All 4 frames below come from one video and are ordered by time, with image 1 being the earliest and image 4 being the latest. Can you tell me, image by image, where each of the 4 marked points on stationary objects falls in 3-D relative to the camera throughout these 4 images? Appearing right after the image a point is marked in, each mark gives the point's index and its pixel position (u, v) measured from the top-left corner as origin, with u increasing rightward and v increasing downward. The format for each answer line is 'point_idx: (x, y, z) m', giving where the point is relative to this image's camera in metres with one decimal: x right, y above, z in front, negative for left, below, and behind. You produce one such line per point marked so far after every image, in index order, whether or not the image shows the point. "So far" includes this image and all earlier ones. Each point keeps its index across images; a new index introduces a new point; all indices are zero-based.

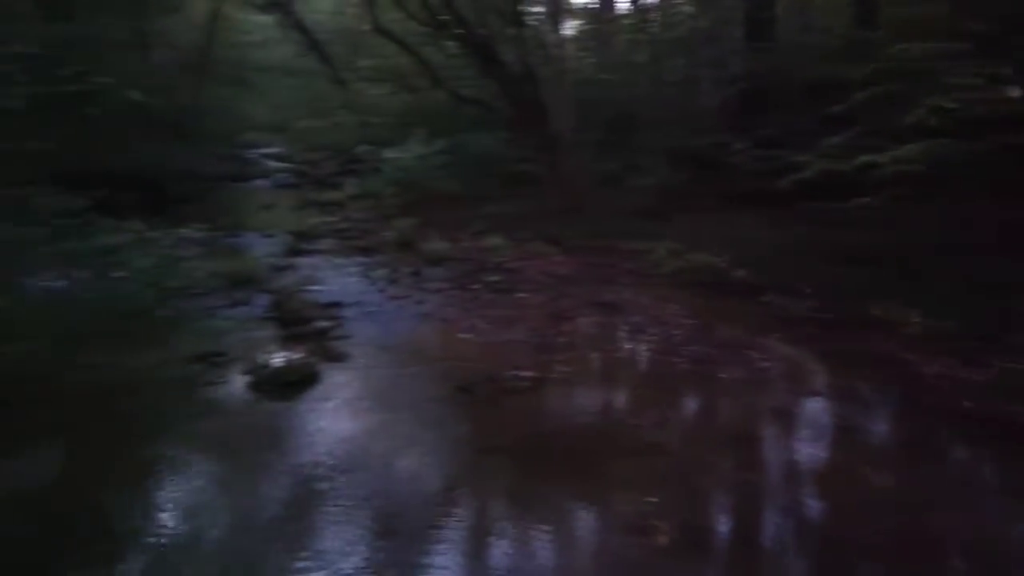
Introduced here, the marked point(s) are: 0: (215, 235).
0: (-4.3, +0.7, +11.5) m
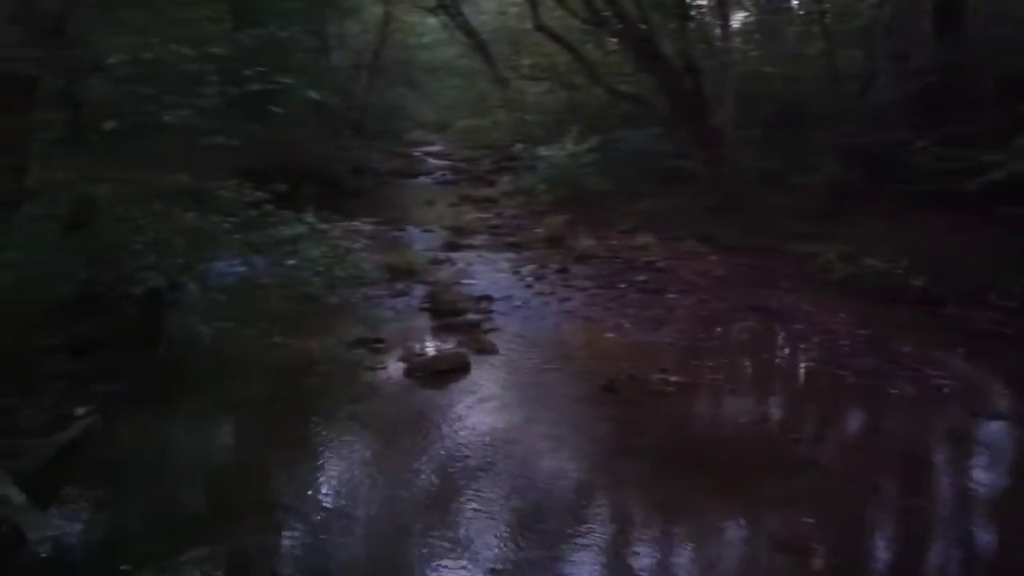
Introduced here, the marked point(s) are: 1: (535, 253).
0: (-2.0, +0.9, +12.1) m
1: (+0.3, +0.4, +9.8) m
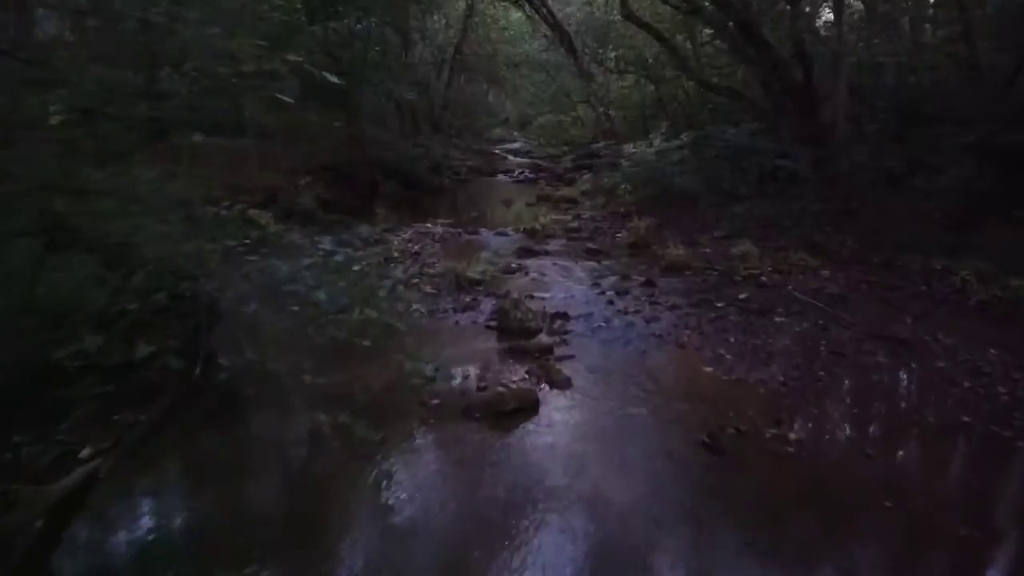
0: (-0.9, +0.8, +11.4) m
1: (+1.2, +0.3, +8.9) m
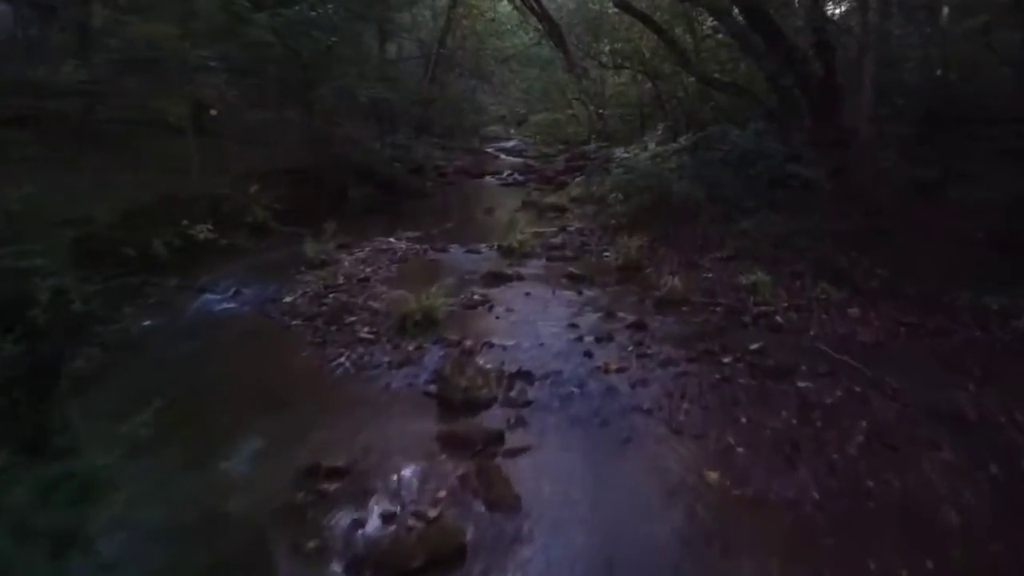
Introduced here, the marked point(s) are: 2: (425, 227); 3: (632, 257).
0: (-1.2, +0.5, +10.0) m
1: (+0.8, 0.0, +7.5) m
2: (-1.5, +1.1, +14.4) m
3: (+1.3, +0.3, +8.7) m
